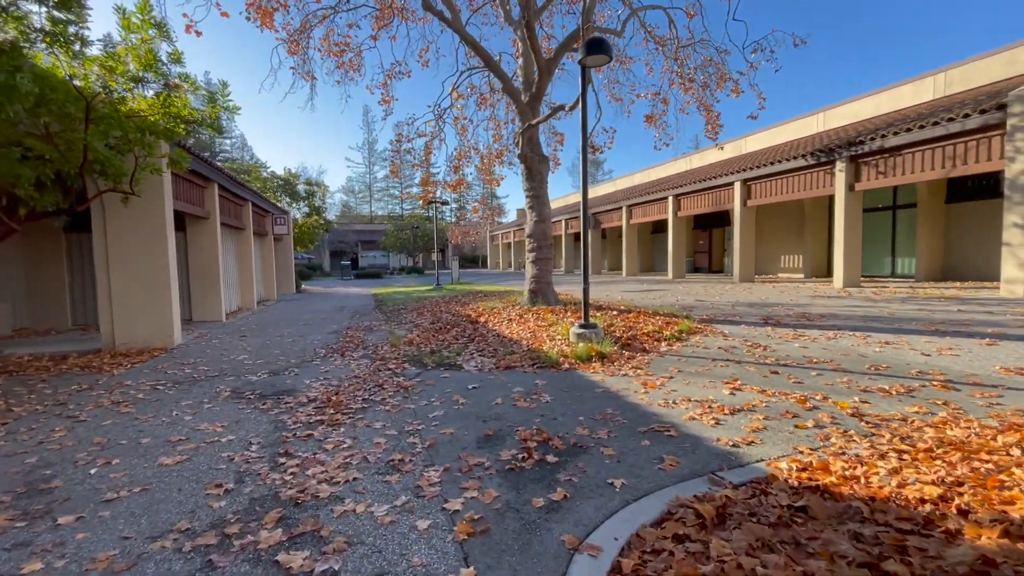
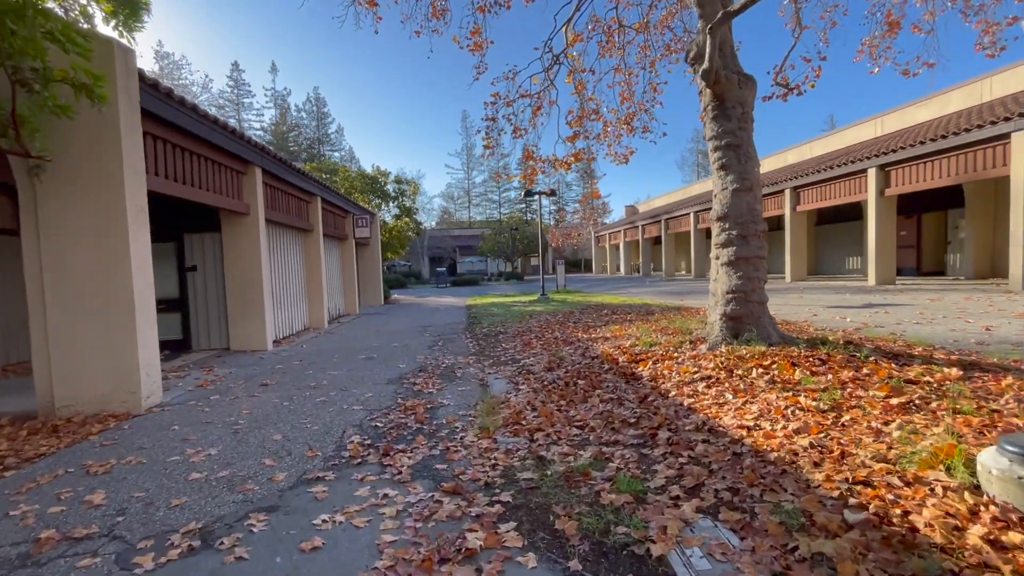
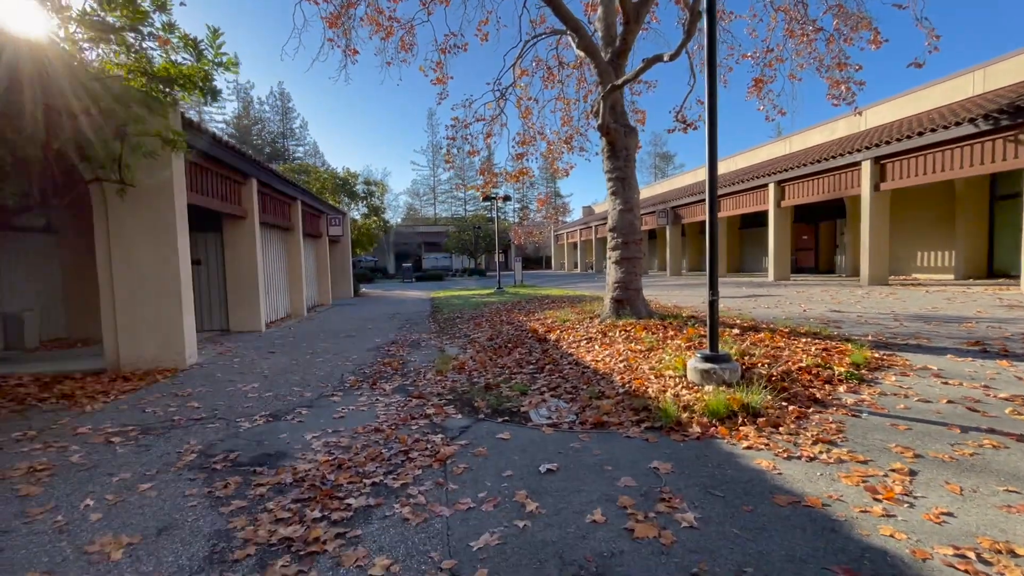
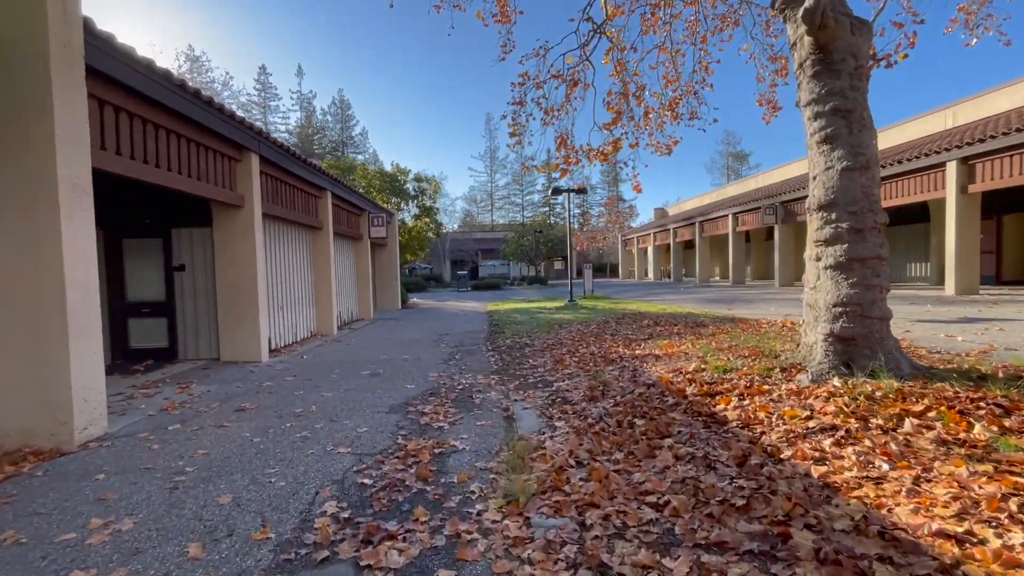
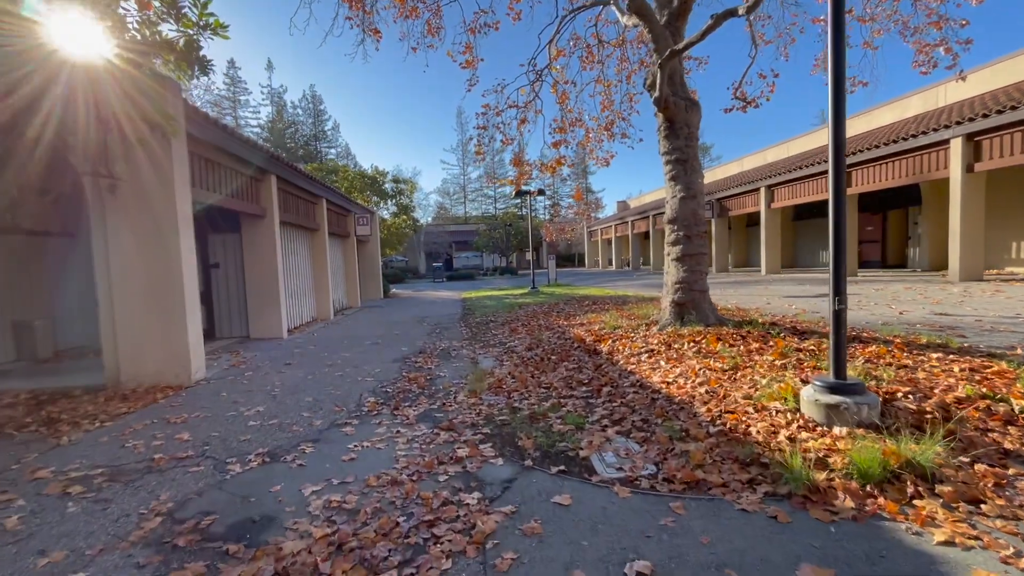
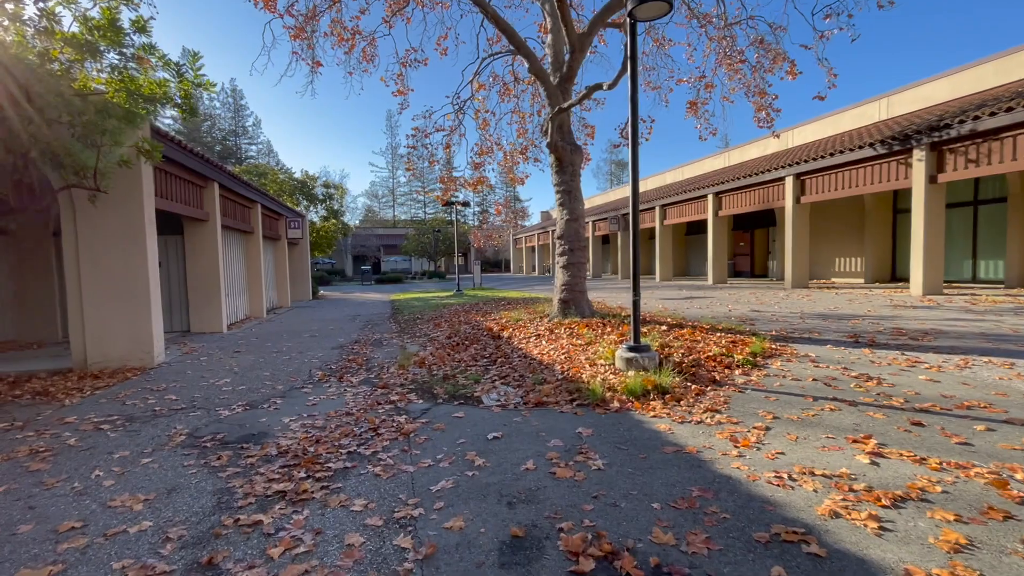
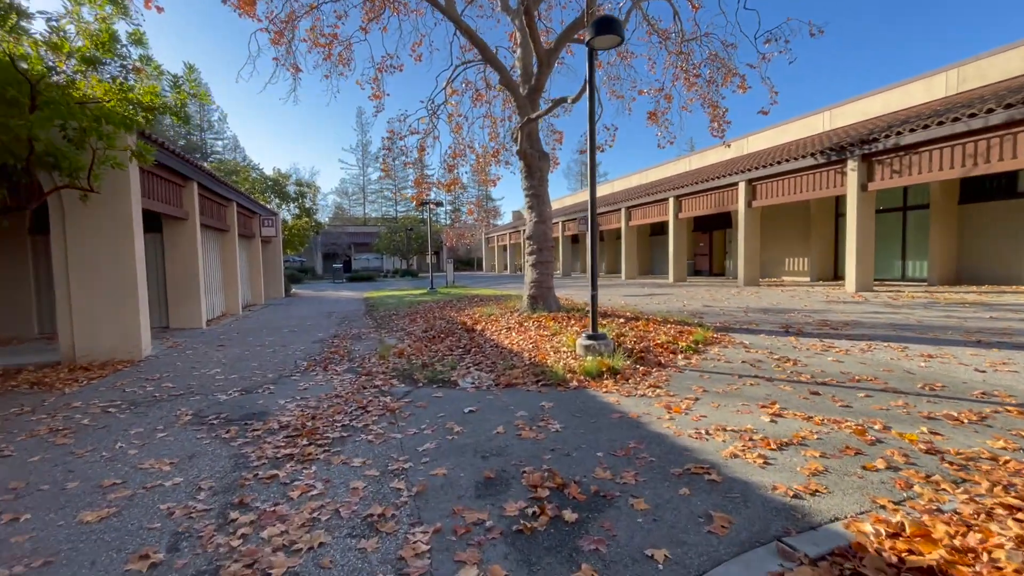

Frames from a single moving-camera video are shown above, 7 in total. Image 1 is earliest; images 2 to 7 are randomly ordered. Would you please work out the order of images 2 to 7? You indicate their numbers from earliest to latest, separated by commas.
7, 6, 3, 5, 2, 4
